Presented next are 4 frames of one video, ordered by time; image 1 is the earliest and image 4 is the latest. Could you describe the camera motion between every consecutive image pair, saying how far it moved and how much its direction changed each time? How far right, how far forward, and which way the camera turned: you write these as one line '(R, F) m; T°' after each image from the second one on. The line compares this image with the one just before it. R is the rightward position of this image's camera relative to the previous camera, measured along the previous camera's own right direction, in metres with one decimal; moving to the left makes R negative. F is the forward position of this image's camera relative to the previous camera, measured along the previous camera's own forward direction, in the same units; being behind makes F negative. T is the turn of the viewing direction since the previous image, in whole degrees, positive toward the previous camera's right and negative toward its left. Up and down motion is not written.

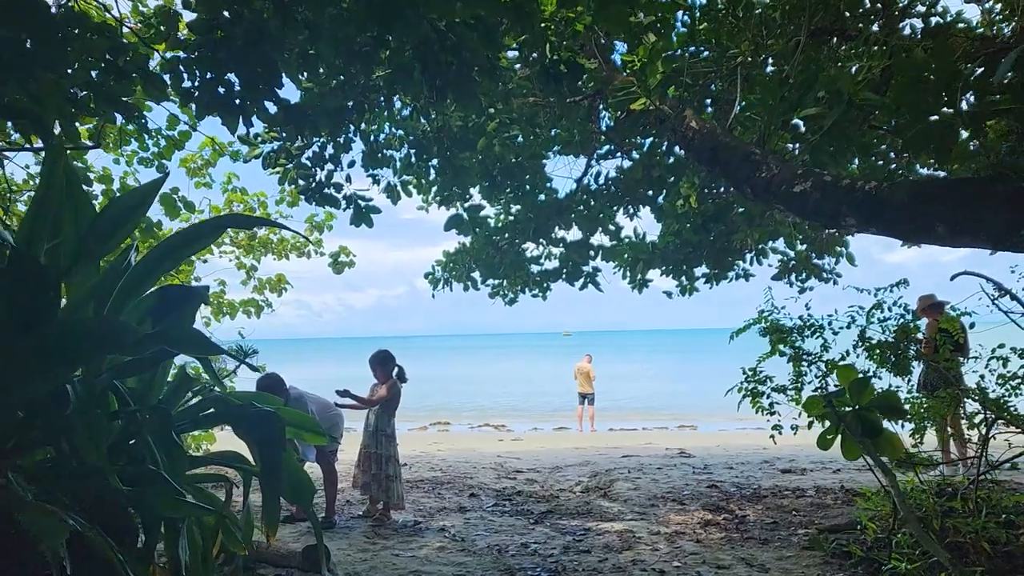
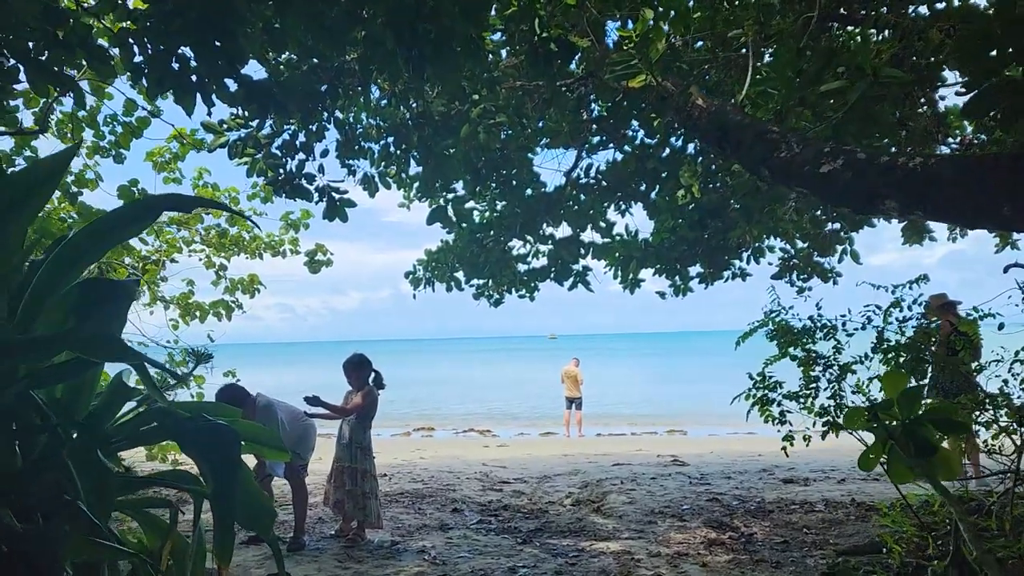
(0.0, +0.3) m; +1°
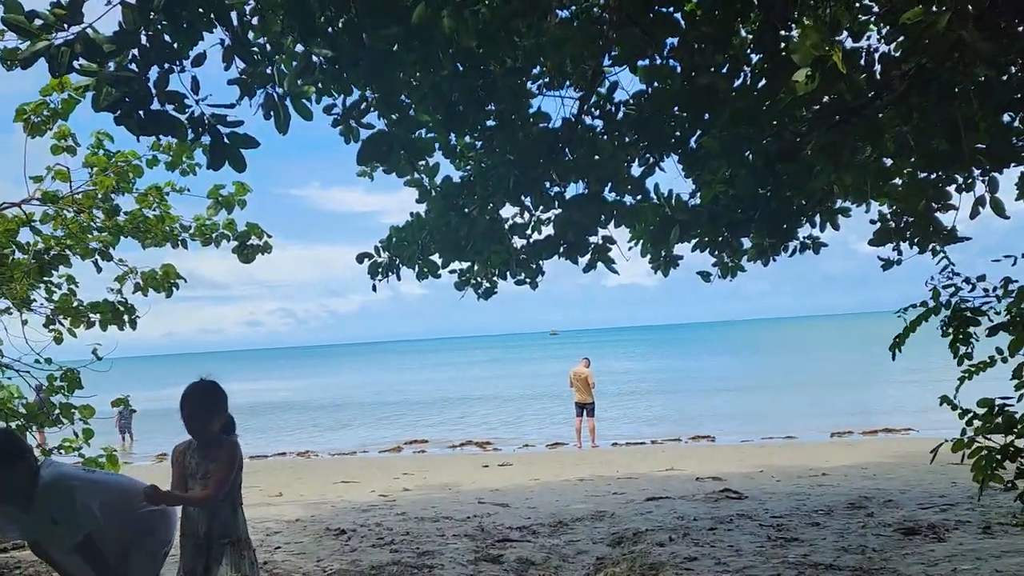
(0.0, +1.6) m; 0°
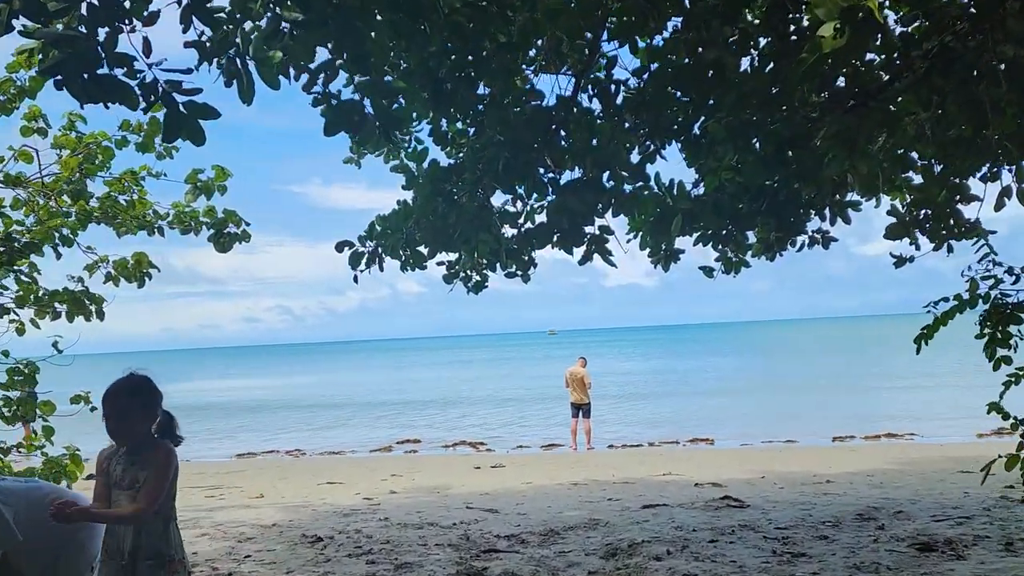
(0.0, +0.3) m; 0°
